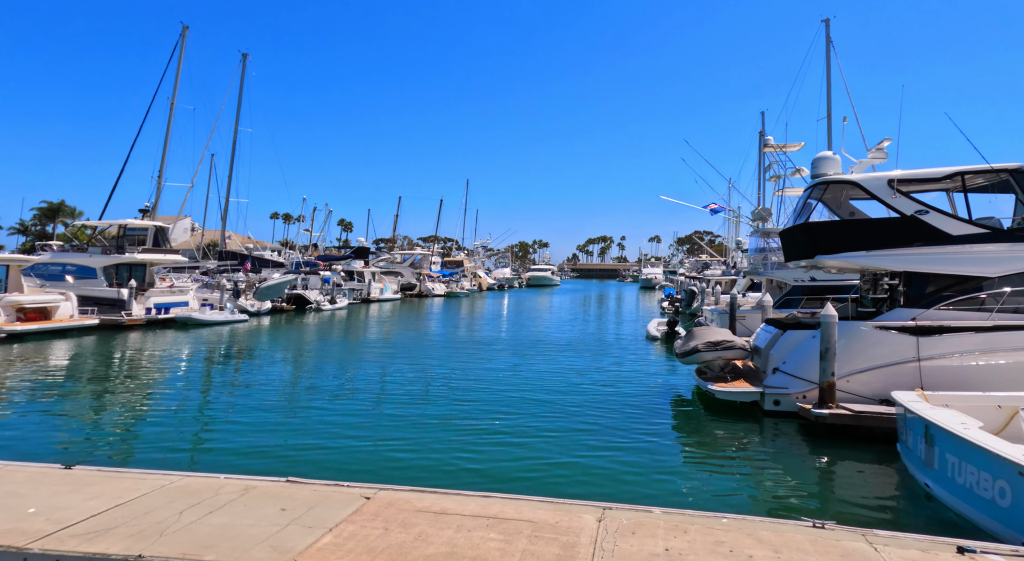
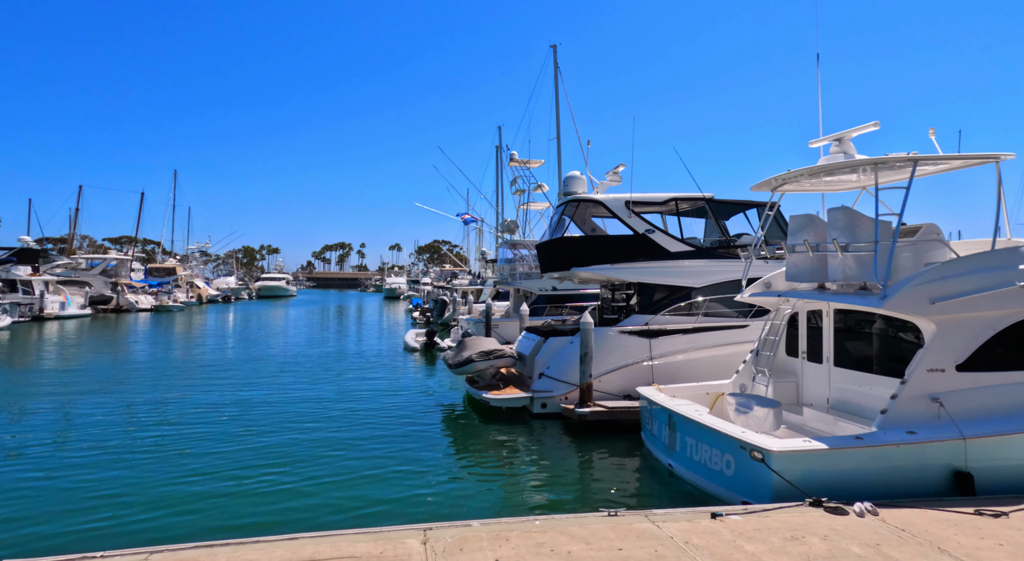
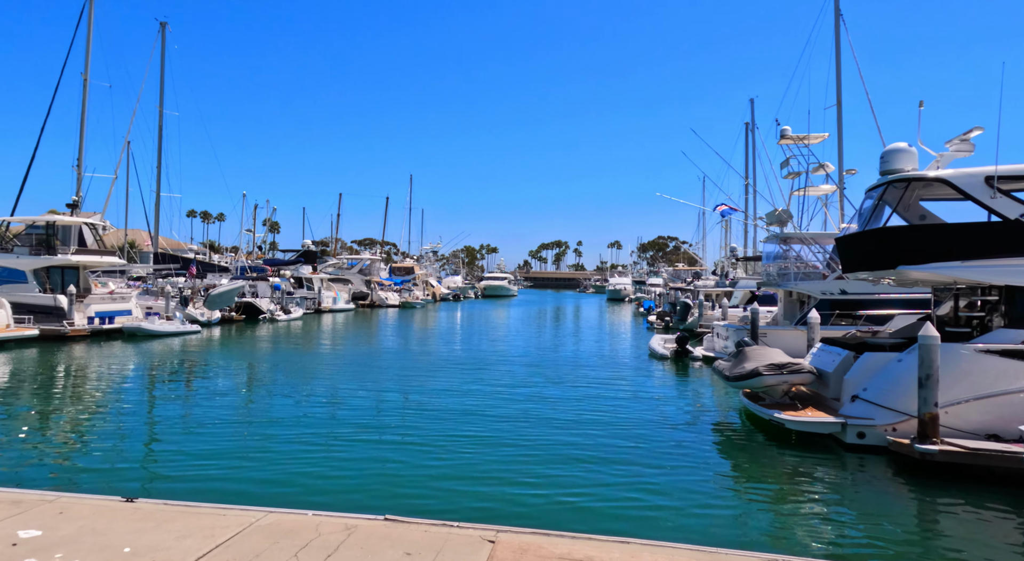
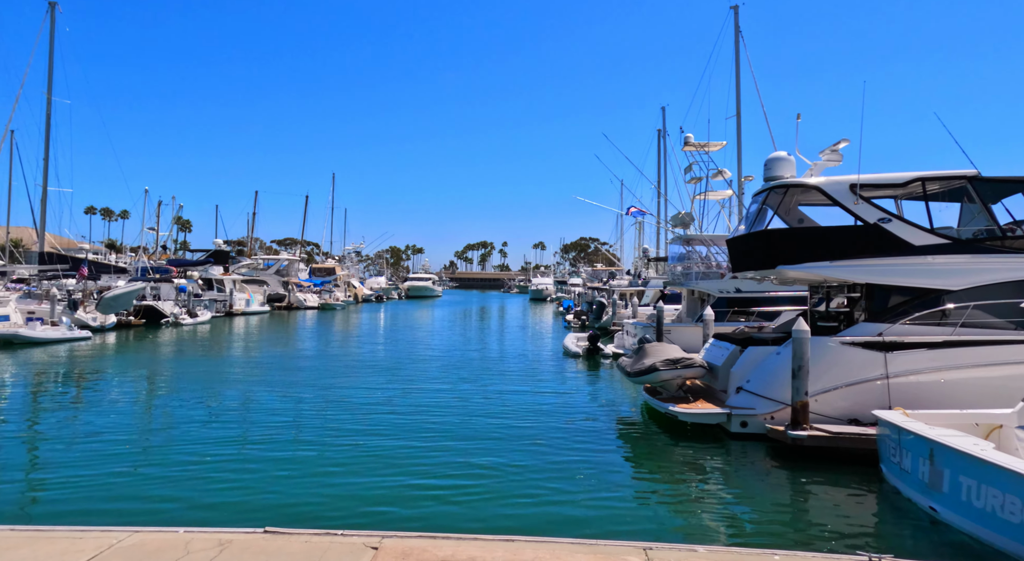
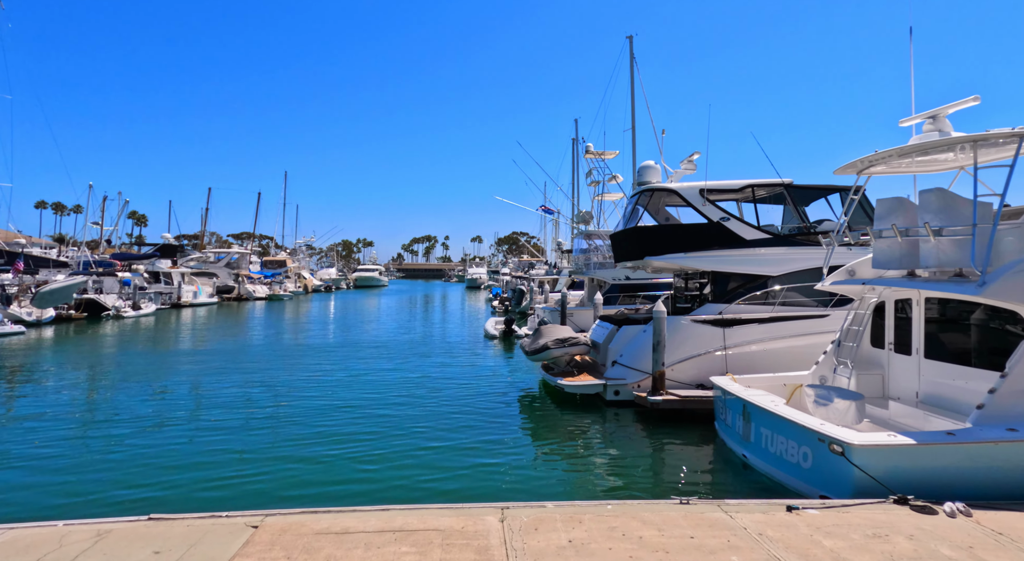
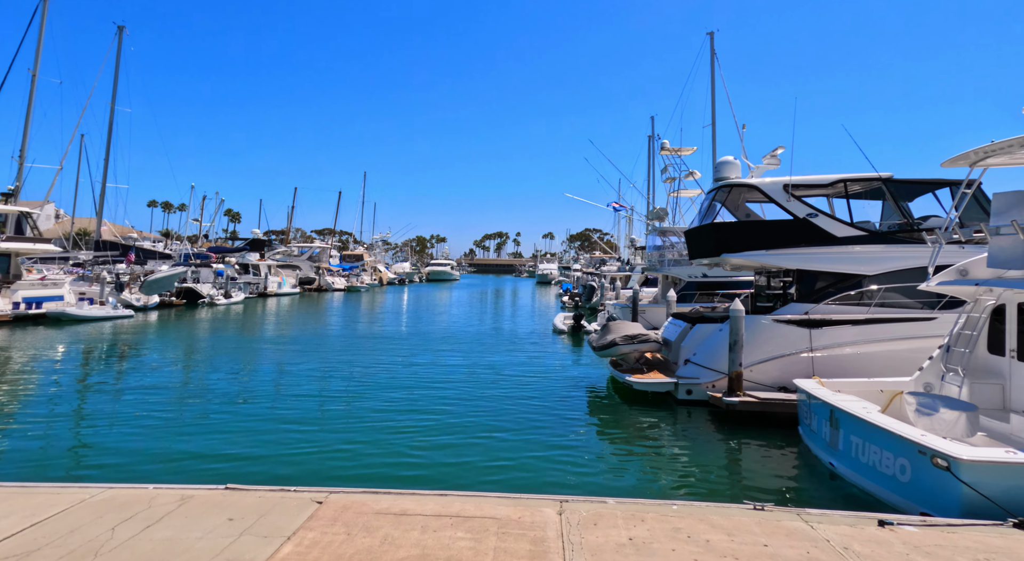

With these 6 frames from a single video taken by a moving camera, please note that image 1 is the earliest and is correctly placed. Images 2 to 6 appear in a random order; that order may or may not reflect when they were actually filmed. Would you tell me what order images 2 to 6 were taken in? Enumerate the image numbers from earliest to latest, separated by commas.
6, 5, 2, 4, 3
